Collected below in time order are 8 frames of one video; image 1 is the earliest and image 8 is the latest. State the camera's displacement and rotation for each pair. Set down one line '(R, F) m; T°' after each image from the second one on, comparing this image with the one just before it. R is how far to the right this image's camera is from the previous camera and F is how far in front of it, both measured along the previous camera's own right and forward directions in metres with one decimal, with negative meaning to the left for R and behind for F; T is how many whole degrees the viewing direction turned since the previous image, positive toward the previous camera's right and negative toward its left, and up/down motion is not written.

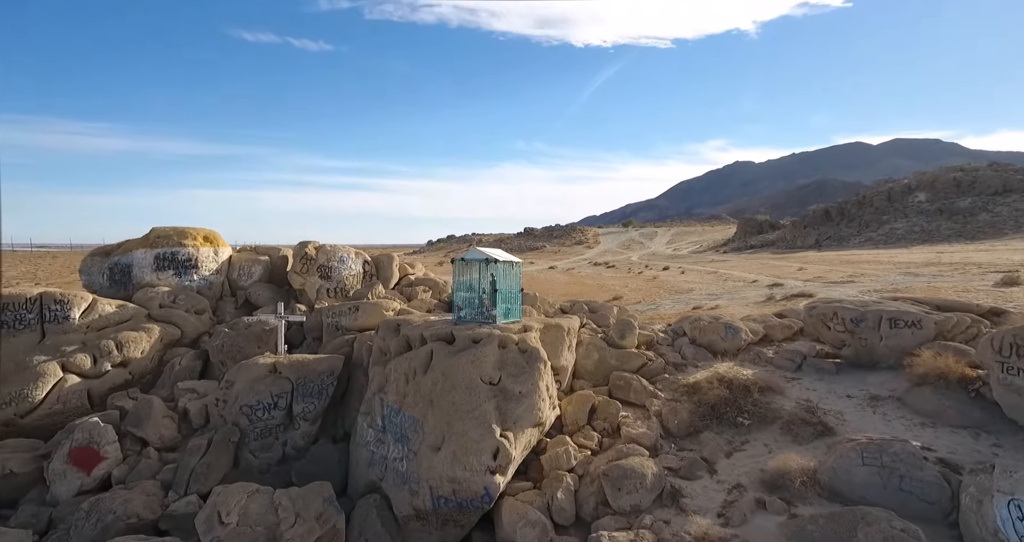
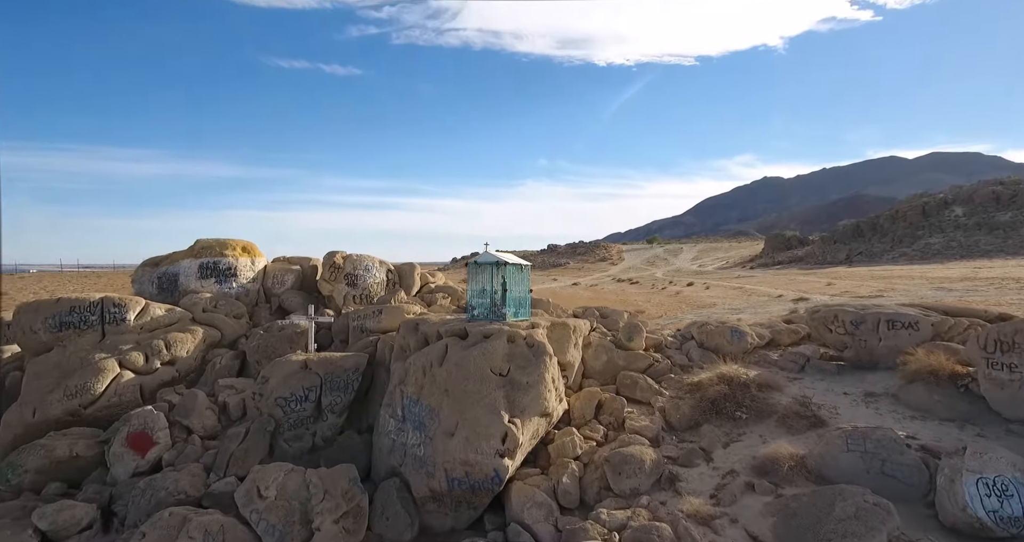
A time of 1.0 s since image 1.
(+0.3, -0.8) m; -2°
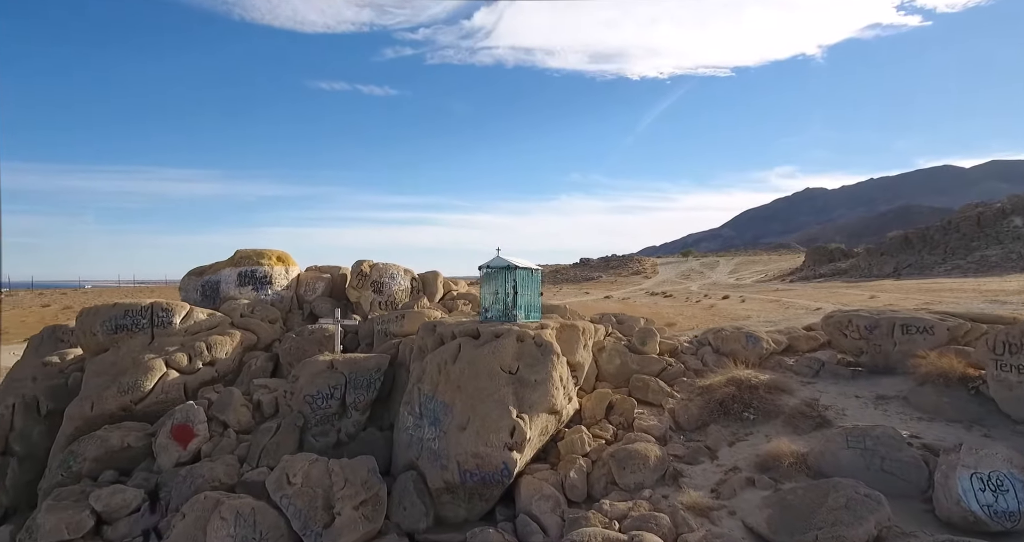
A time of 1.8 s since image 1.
(+0.4, -0.5) m; -3°
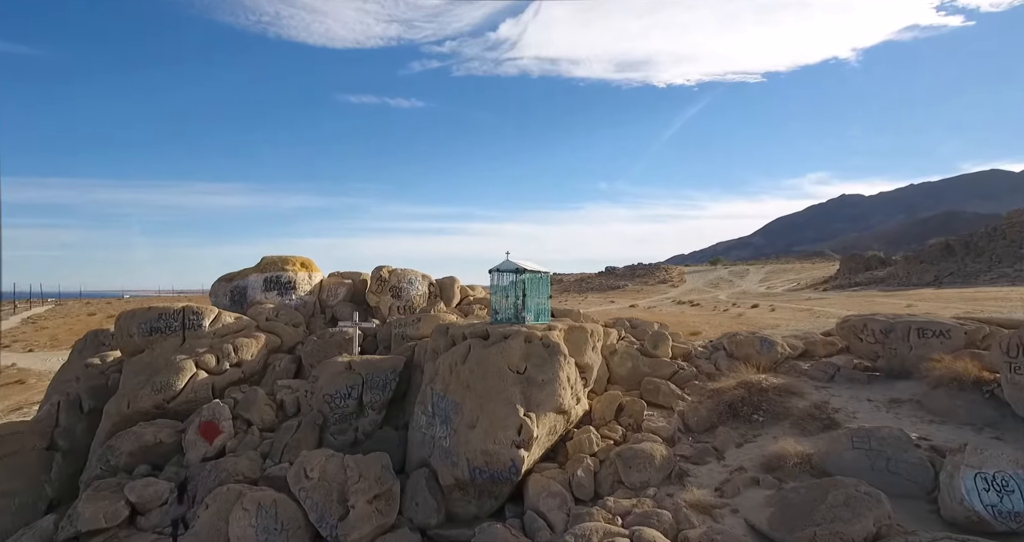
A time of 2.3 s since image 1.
(+0.3, -0.3) m; -3°
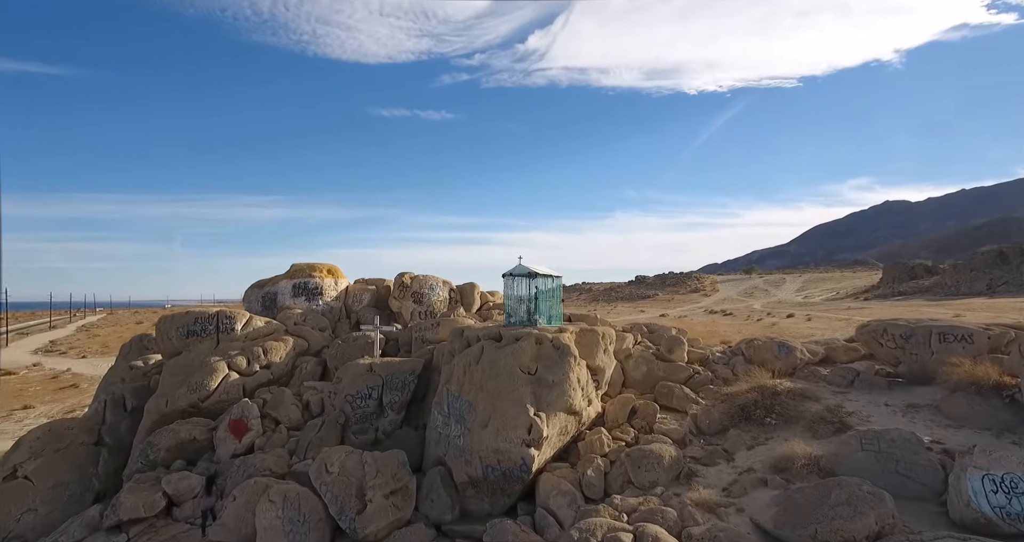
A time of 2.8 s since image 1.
(+0.3, -0.3) m; -3°
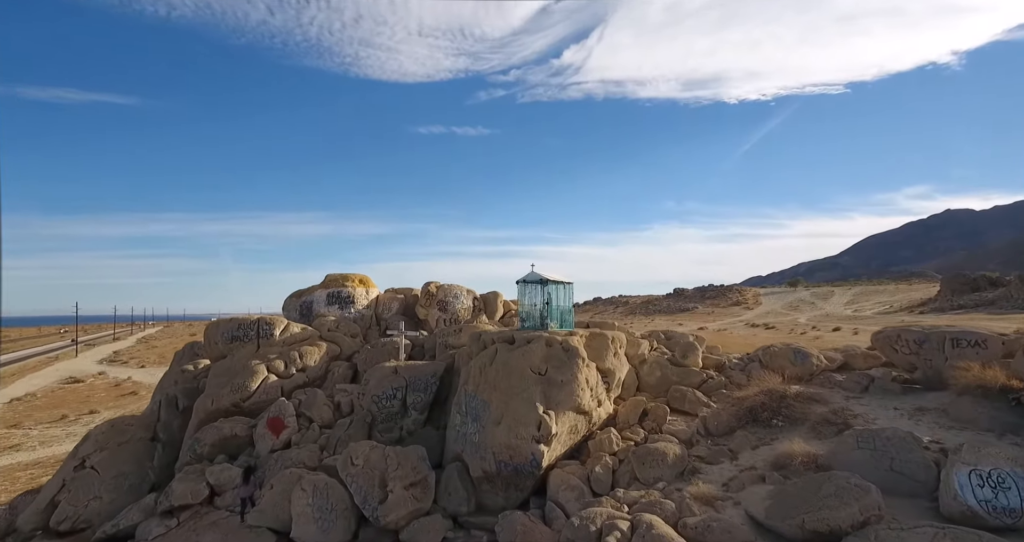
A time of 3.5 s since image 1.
(+0.5, -0.6) m; -4°
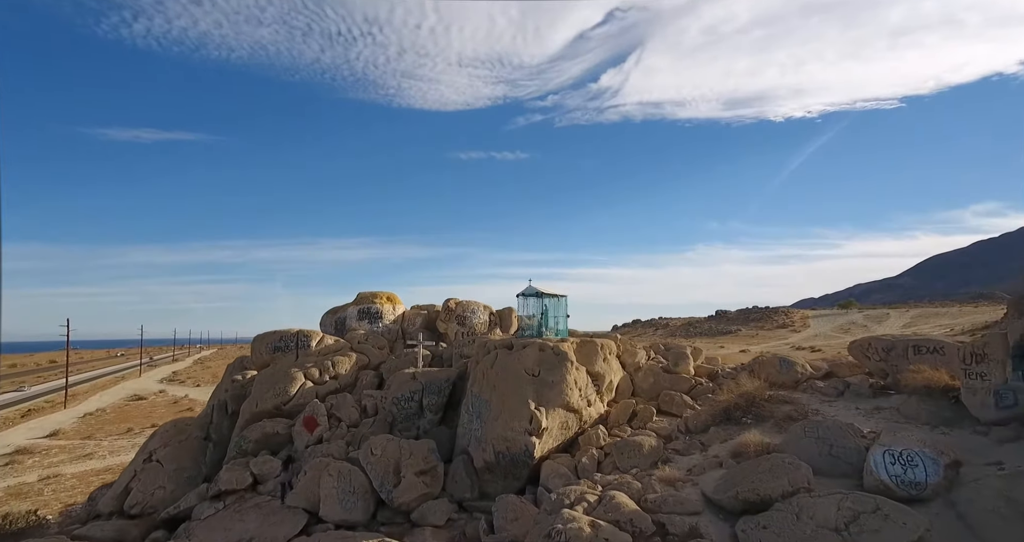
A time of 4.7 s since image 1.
(+0.9, -1.5) m; -4°
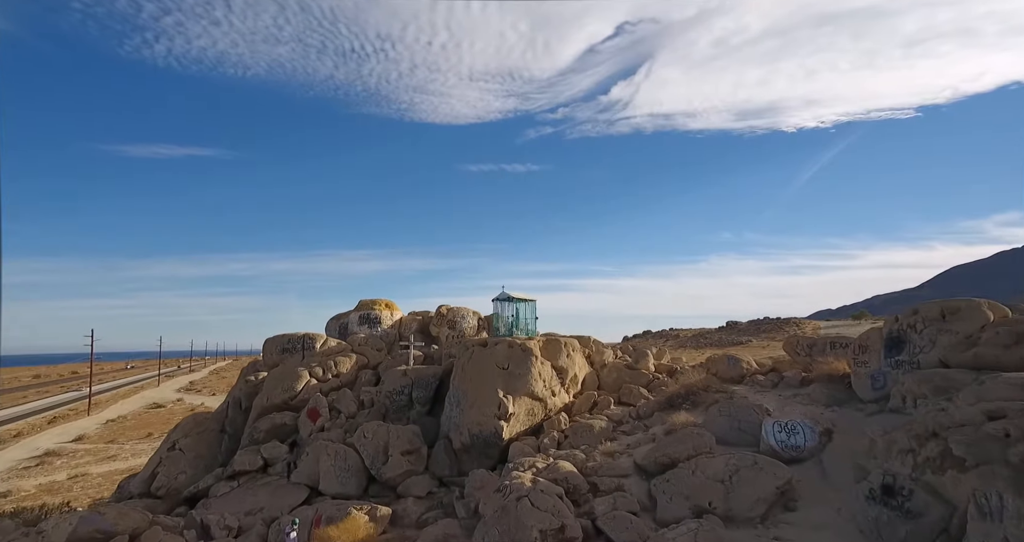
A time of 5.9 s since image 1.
(+0.9, -1.9) m; -1°
